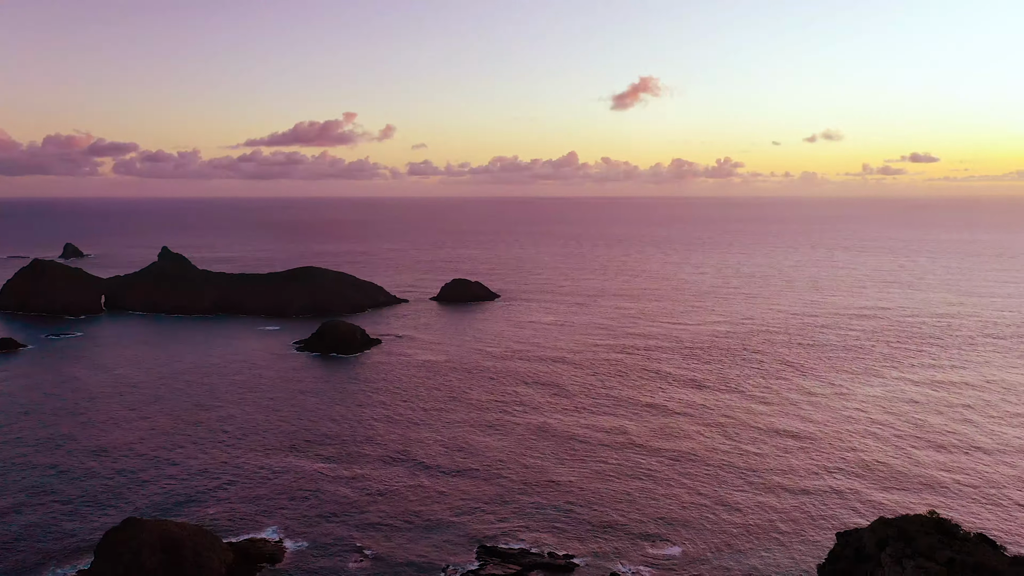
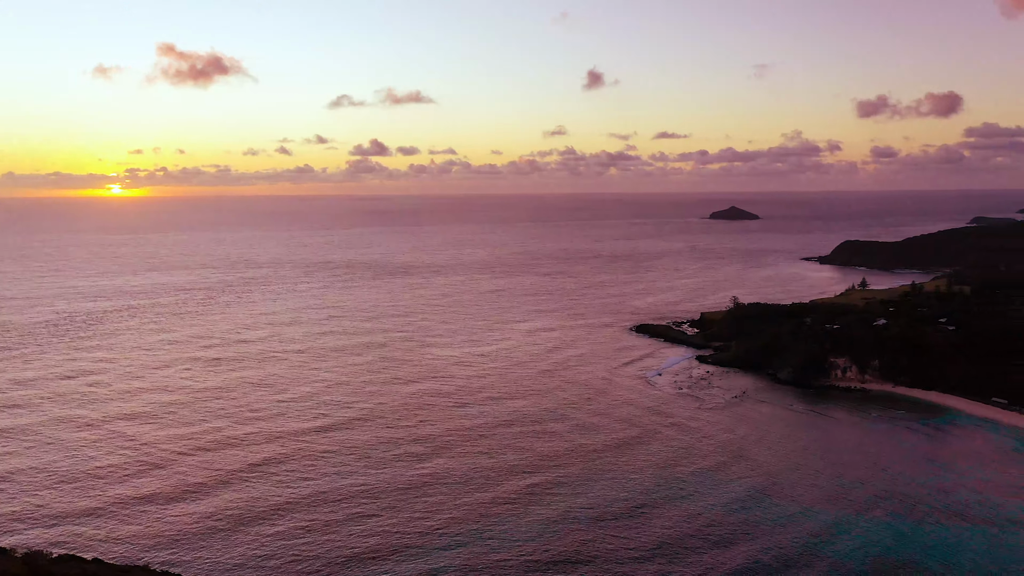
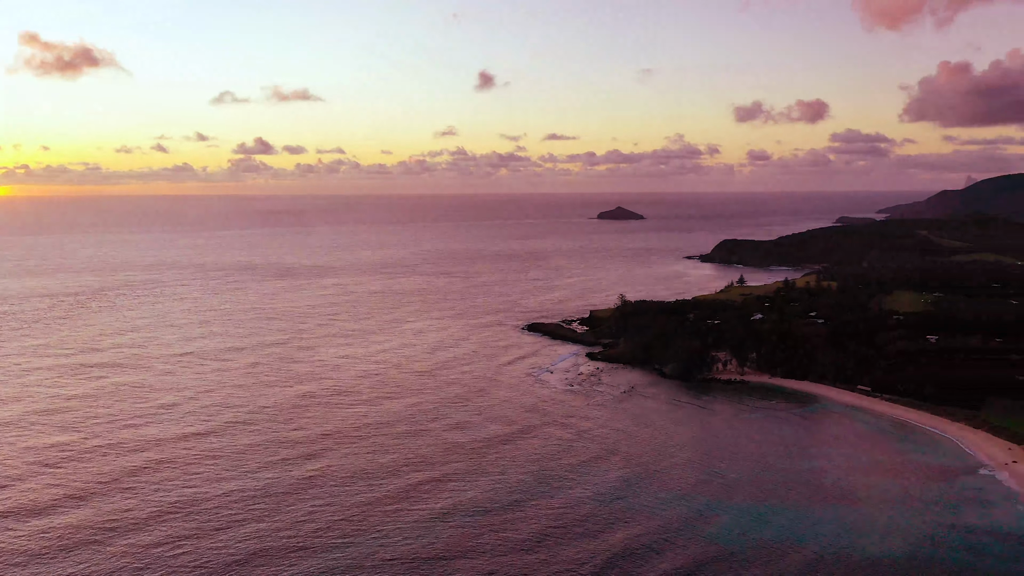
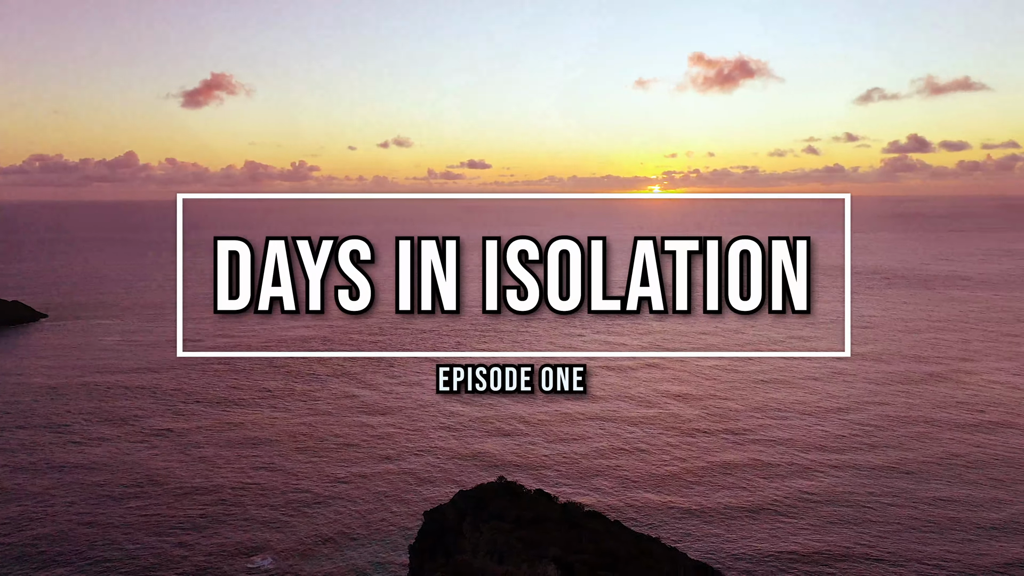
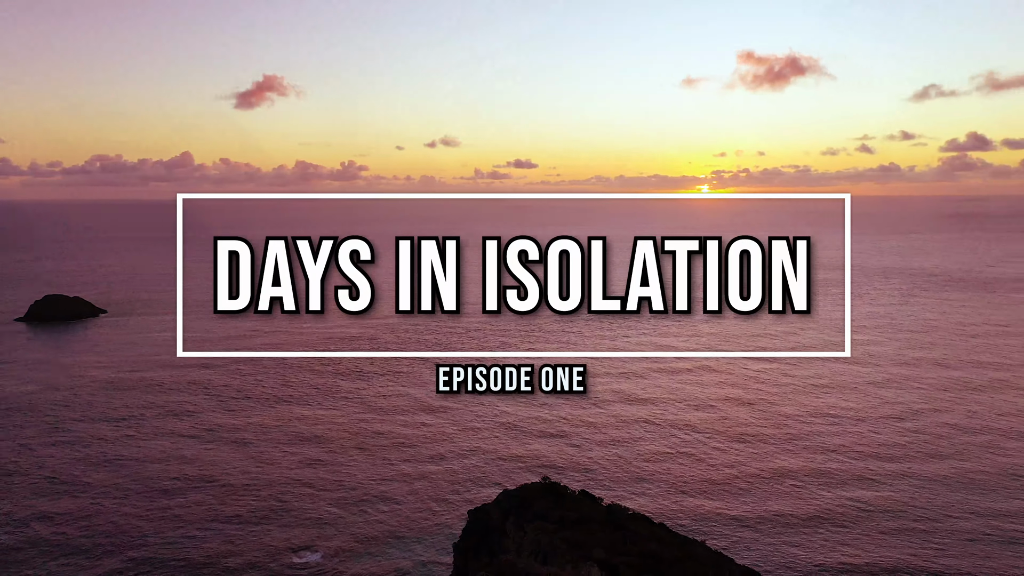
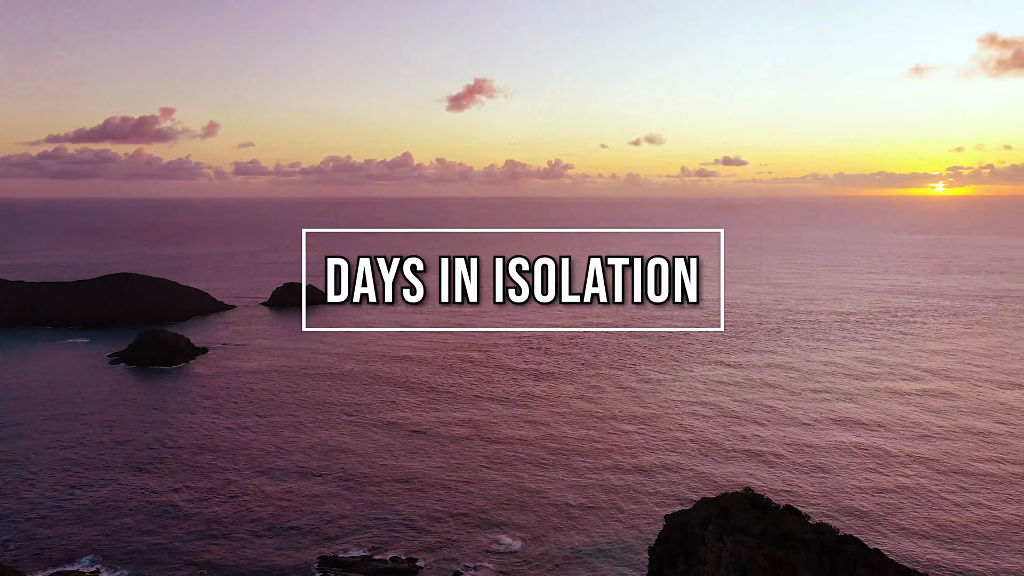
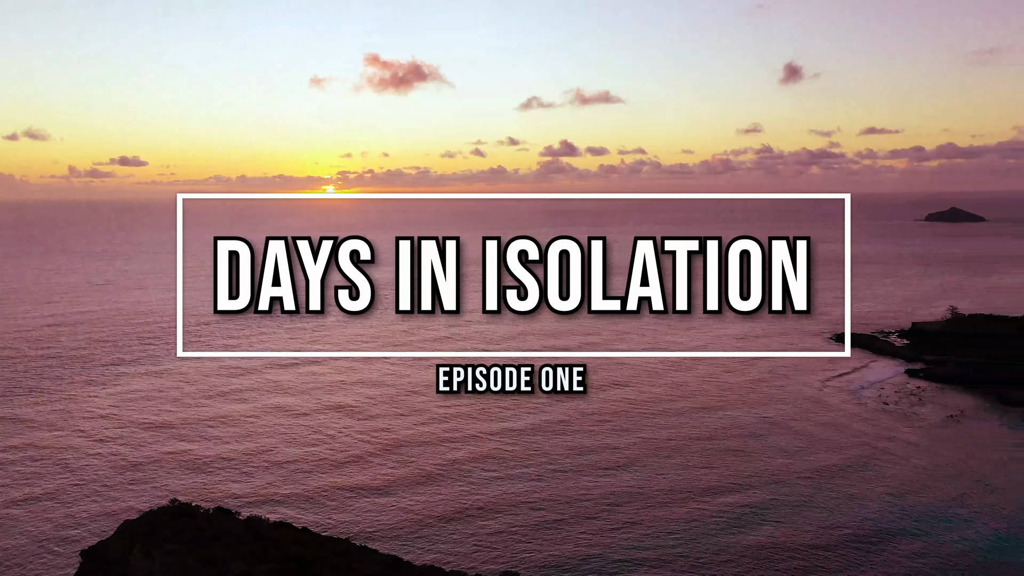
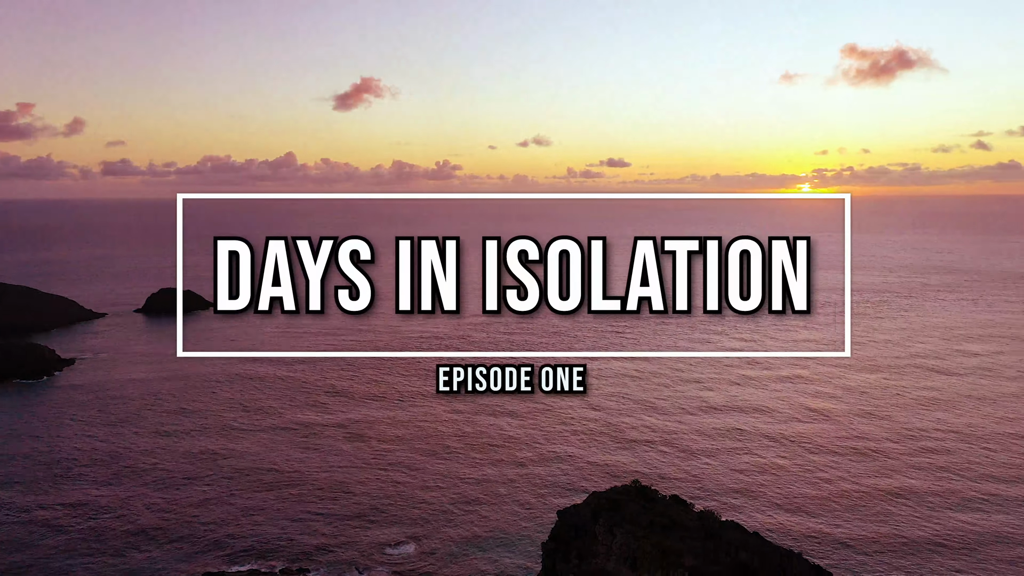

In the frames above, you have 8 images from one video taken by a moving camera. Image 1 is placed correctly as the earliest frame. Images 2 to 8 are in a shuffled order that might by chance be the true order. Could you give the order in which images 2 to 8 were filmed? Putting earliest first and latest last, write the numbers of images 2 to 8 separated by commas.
6, 8, 5, 4, 7, 2, 3
